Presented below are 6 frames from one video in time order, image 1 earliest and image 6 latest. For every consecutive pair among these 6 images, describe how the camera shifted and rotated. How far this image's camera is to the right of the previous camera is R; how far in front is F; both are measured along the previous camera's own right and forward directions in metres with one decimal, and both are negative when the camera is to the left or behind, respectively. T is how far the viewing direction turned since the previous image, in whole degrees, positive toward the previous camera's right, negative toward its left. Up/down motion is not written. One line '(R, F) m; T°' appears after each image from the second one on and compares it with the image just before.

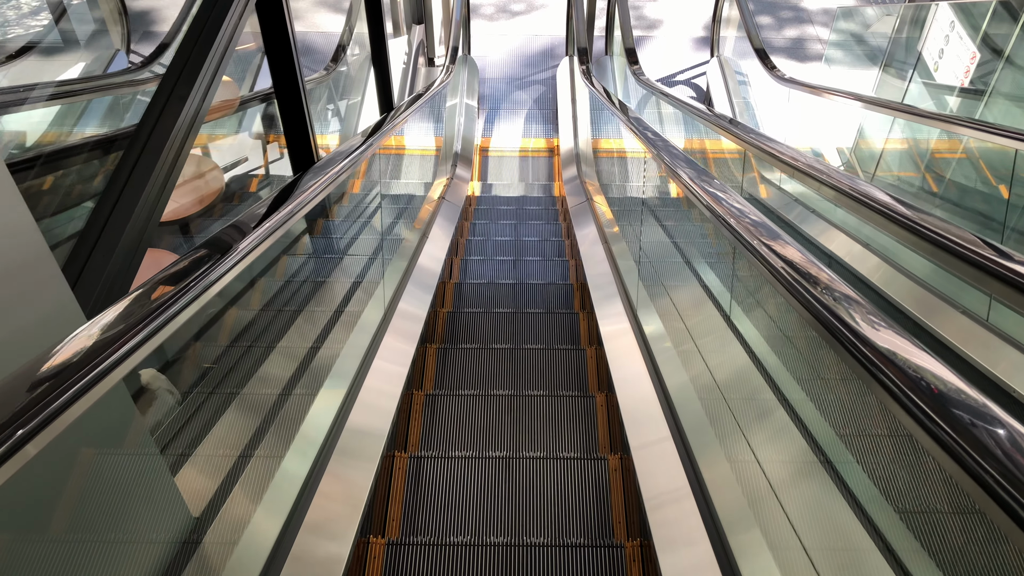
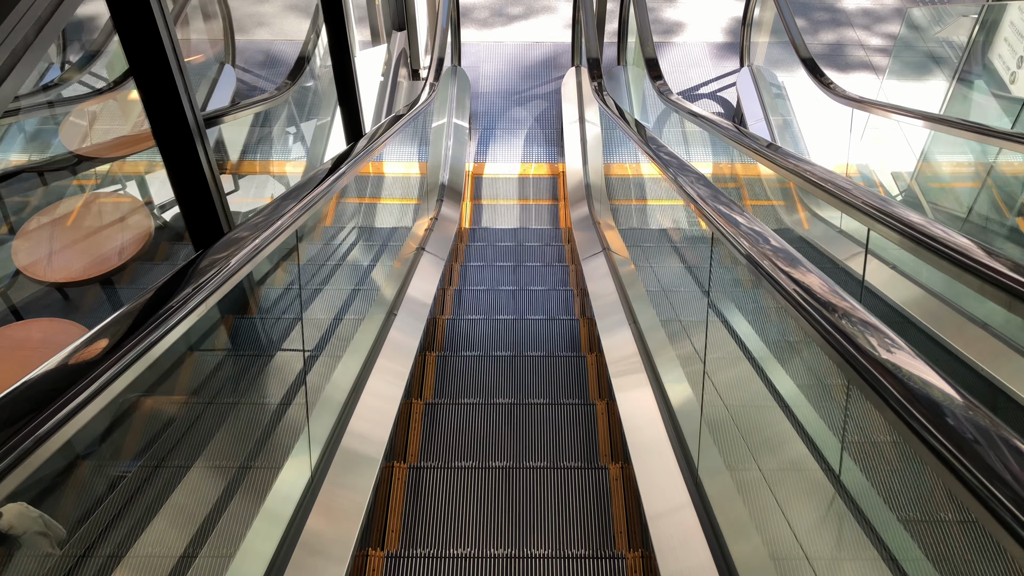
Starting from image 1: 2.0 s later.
(0.0, +0.7) m; 0°
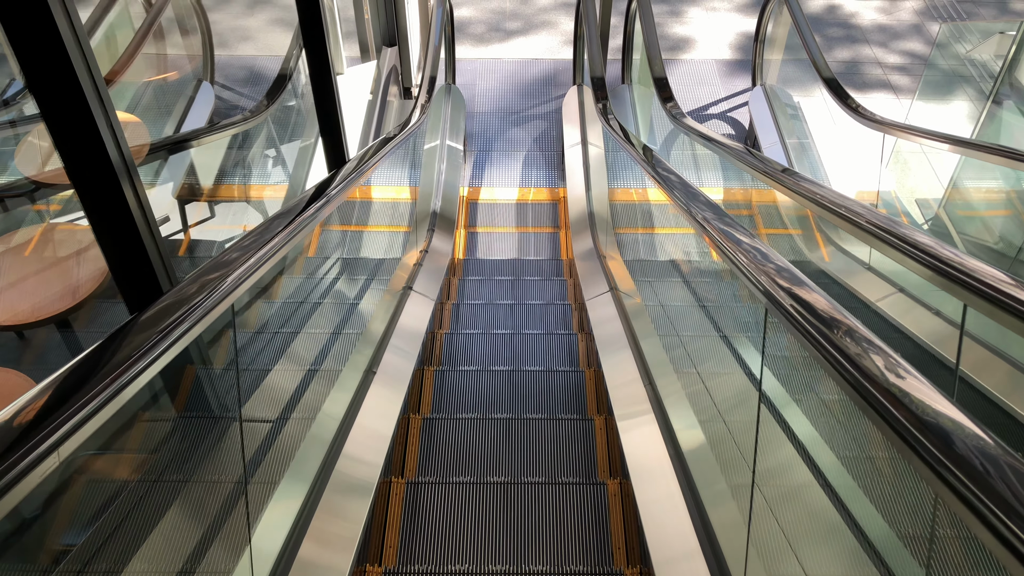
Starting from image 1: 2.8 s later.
(0.0, +0.3) m; 0°
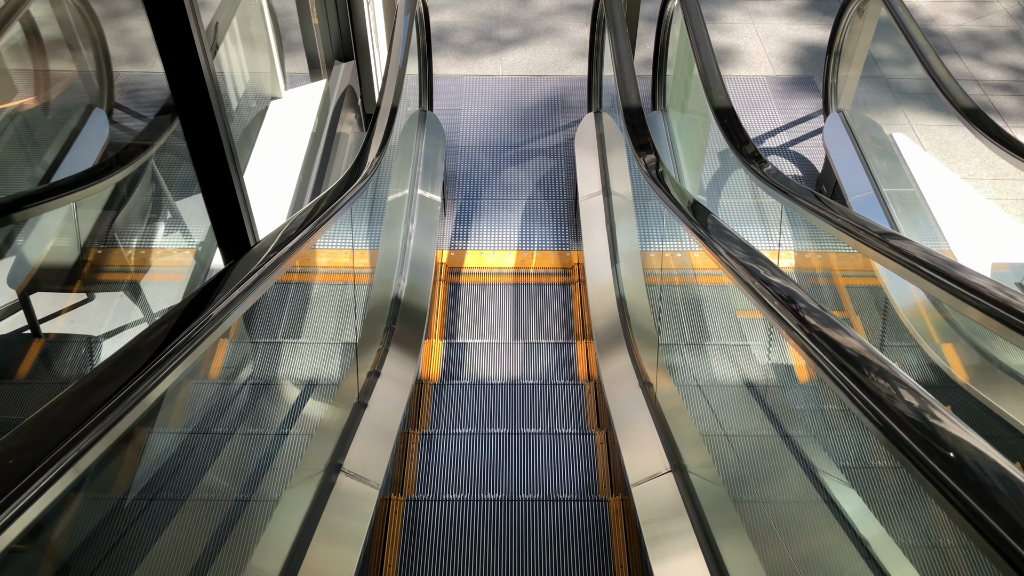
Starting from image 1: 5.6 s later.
(0.0, +1.0) m; 0°
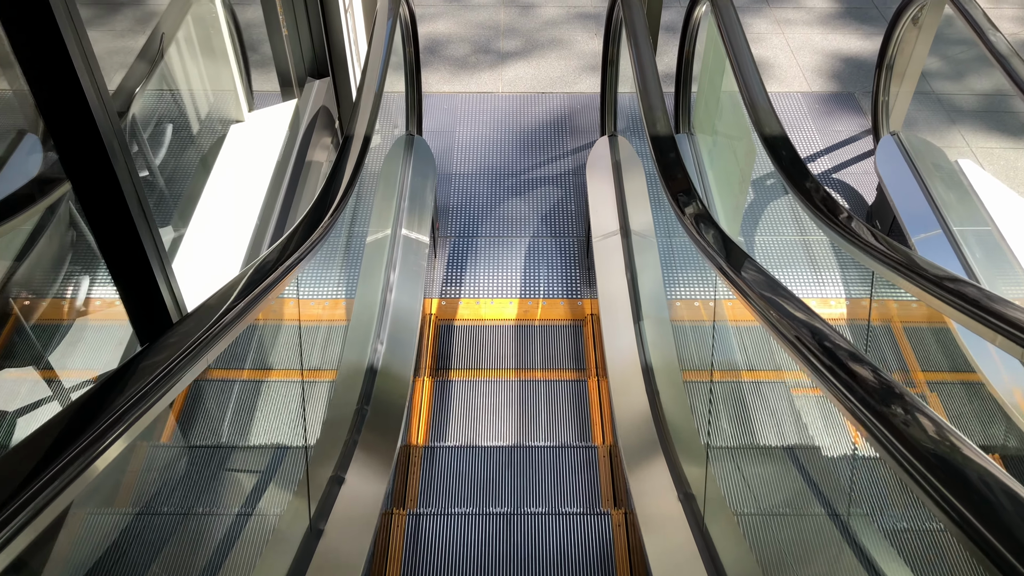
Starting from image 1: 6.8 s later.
(0.0, +0.4) m; 0°
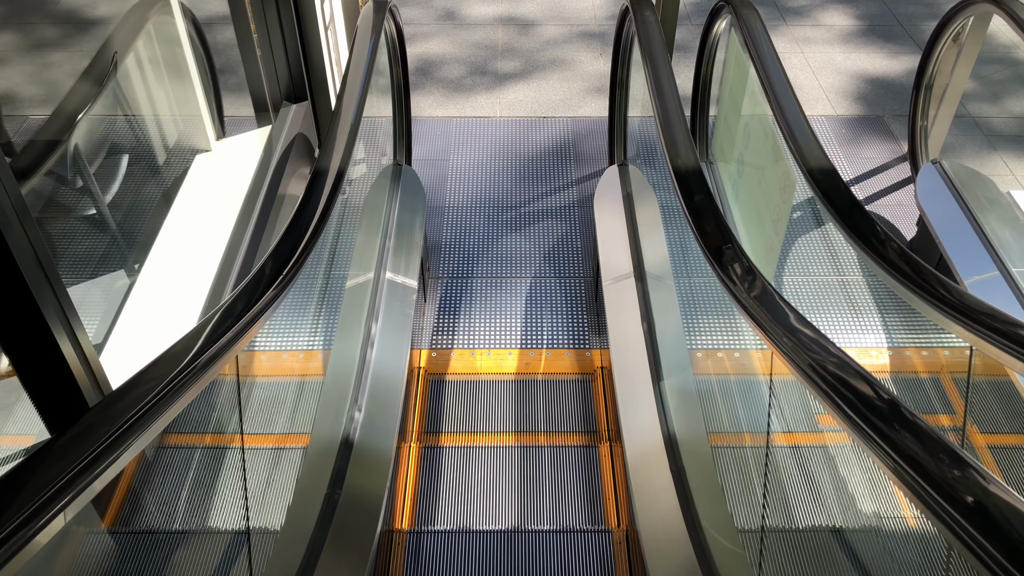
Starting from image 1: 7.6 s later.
(0.0, +0.3) m; 0°
